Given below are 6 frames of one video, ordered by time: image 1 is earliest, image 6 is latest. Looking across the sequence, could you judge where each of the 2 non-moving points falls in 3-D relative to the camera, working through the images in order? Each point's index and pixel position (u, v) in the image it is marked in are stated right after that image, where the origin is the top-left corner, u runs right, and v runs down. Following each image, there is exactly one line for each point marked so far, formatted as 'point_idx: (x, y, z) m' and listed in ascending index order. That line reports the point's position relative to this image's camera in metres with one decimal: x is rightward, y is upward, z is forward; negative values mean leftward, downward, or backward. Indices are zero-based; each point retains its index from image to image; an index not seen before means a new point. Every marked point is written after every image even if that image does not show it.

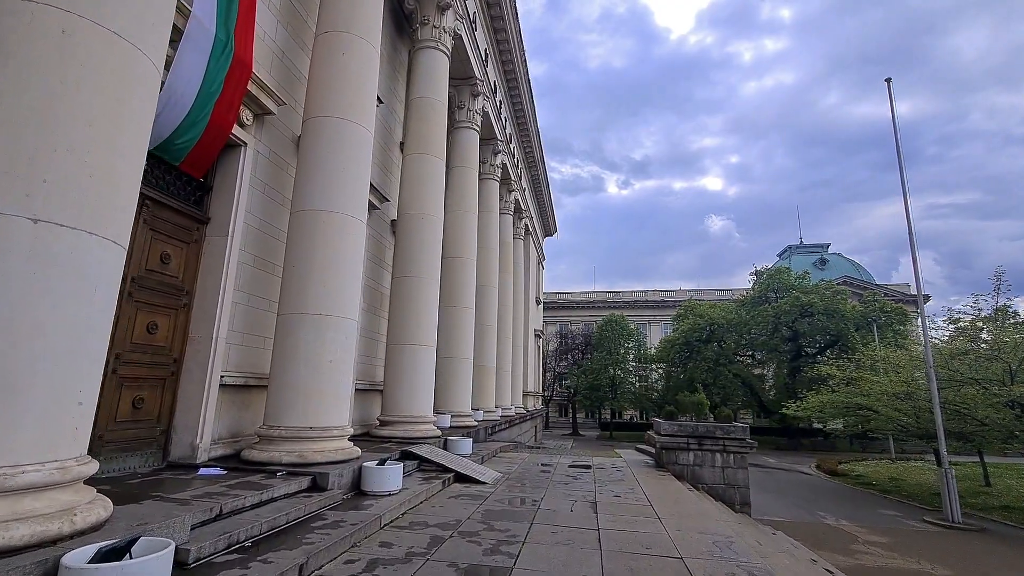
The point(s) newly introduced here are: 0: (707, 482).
0: (+4.6, -4.6, +11.5) m
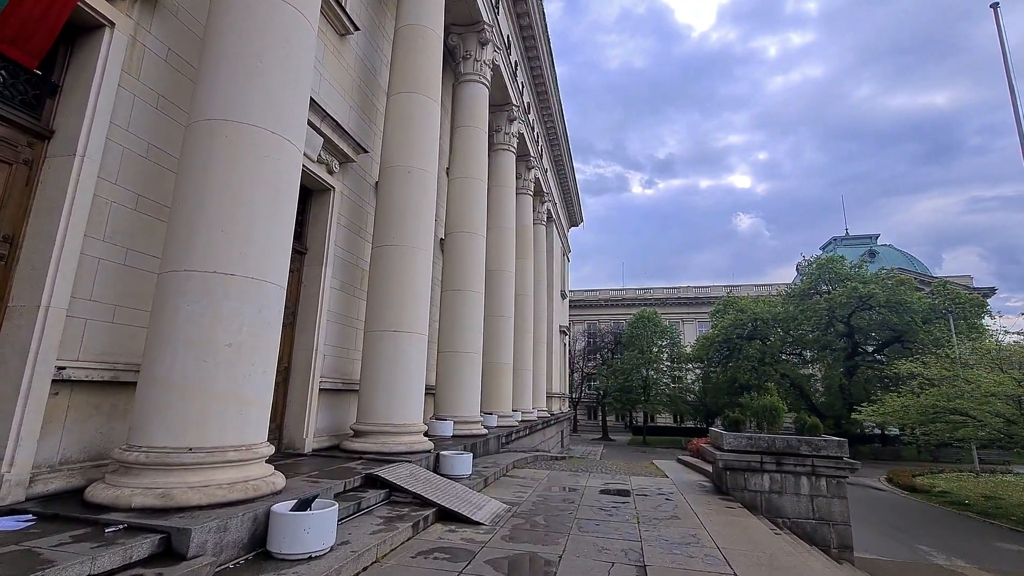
0: (+4.8, -4.0, +8.4) m
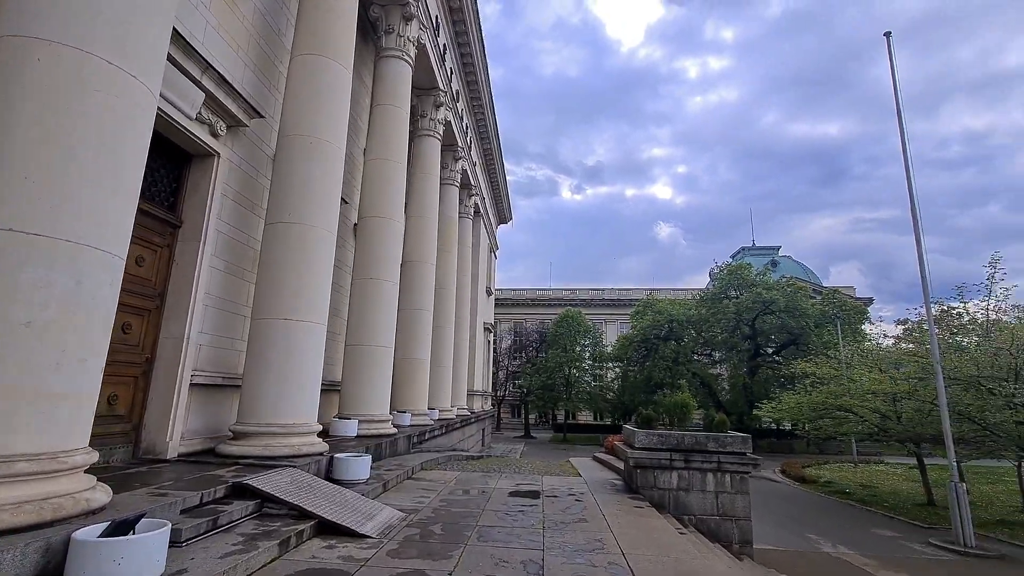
0: (+3.2, -3.9, +8.4) m
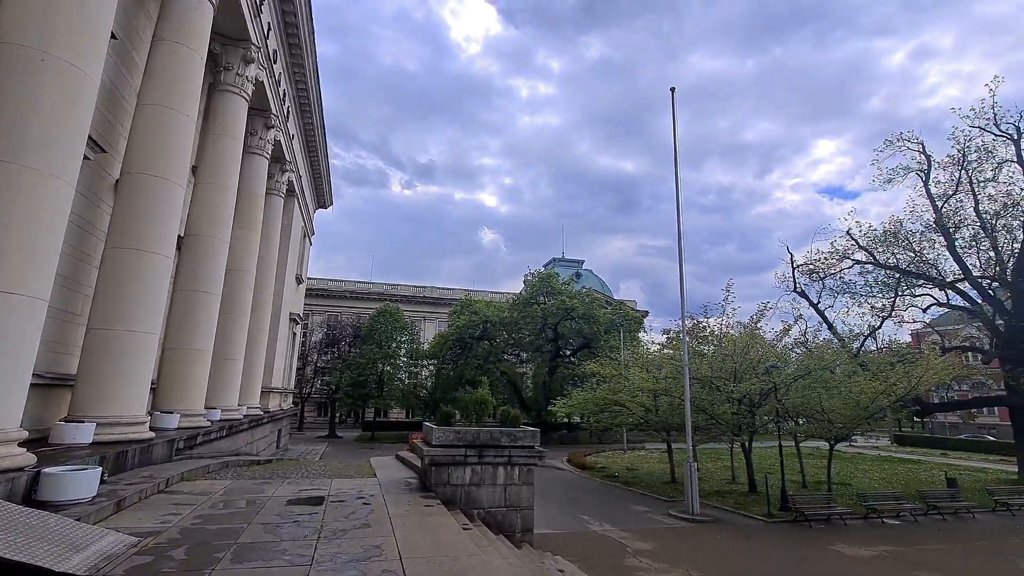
0: (-0.5, -3.9, +8.7) m
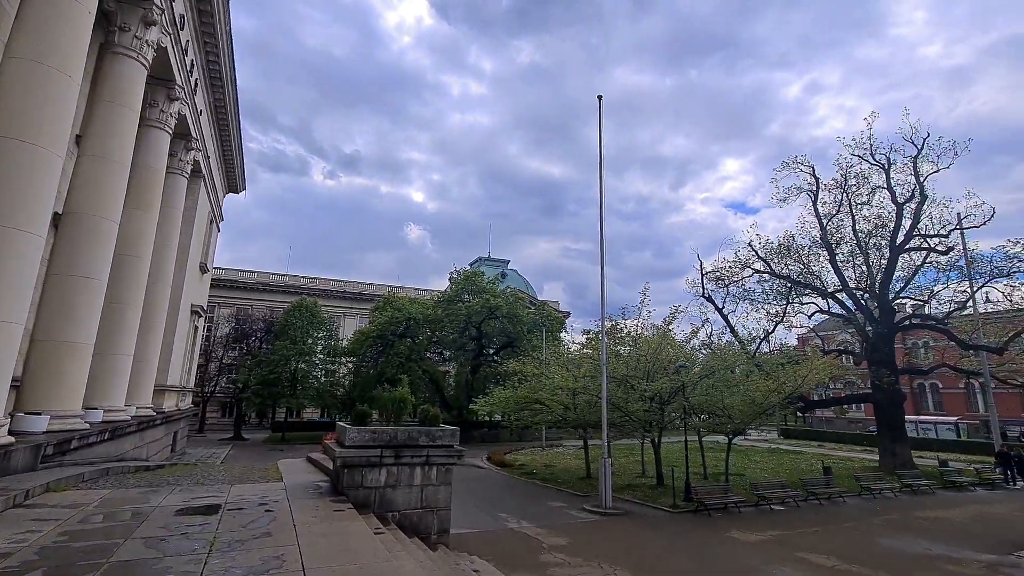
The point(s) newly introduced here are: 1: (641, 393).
0: (-2.0, -3.8, +8.4) m
1: (+4.9, -4.0, +18.4) m
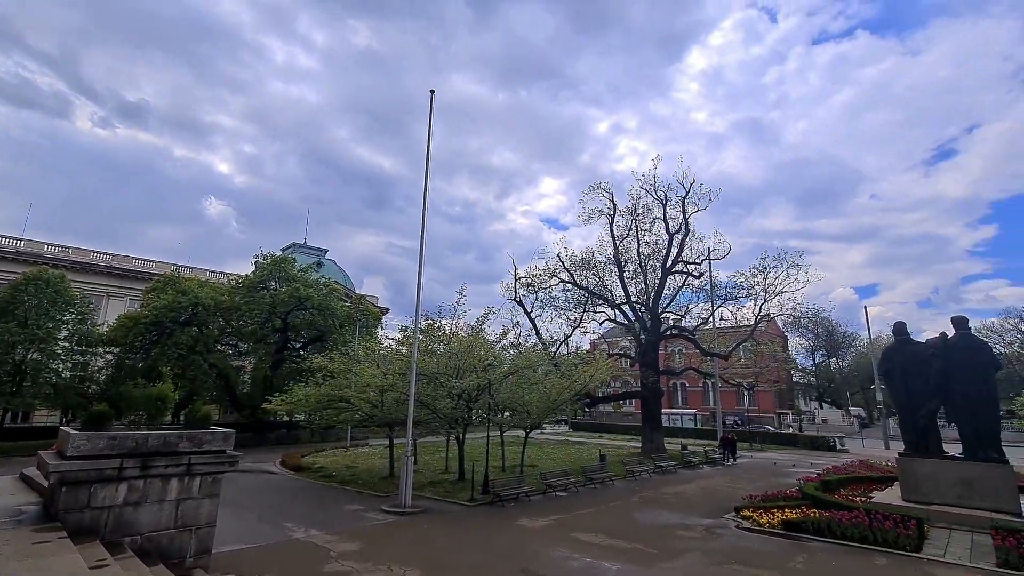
0: (-5.2, -3.4, +6.9) m
1: (-2.4, -3.9, +18.7) m
